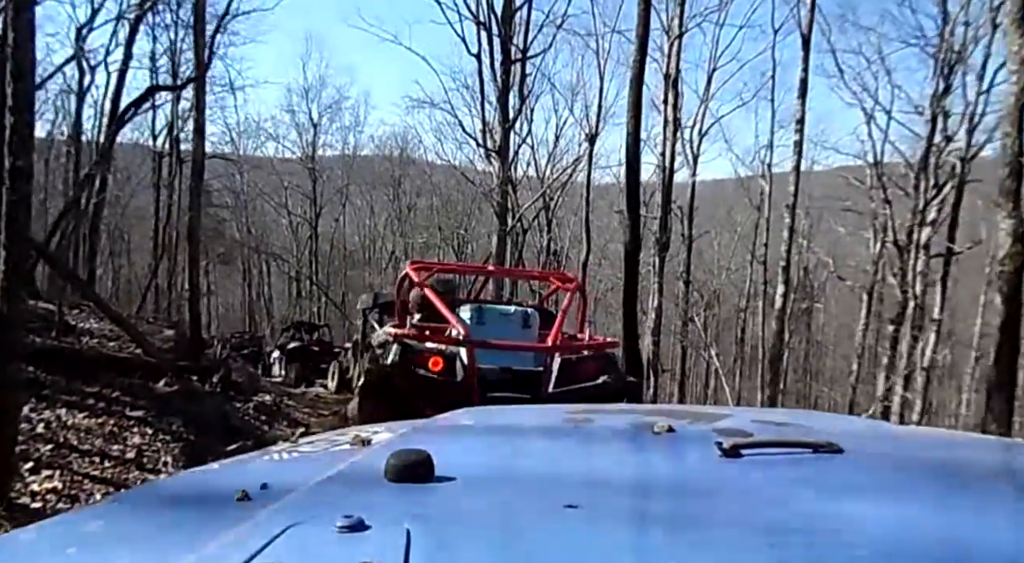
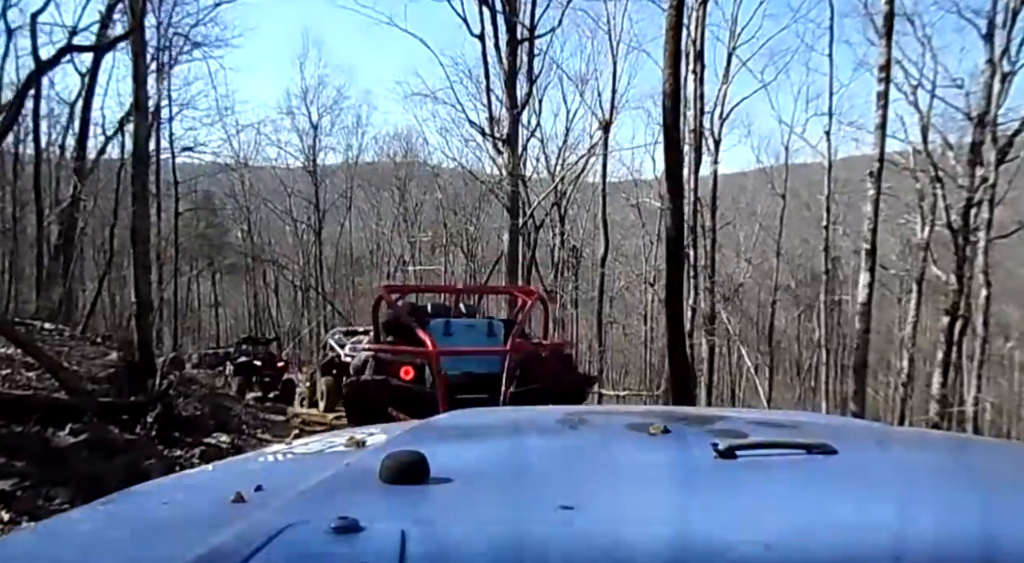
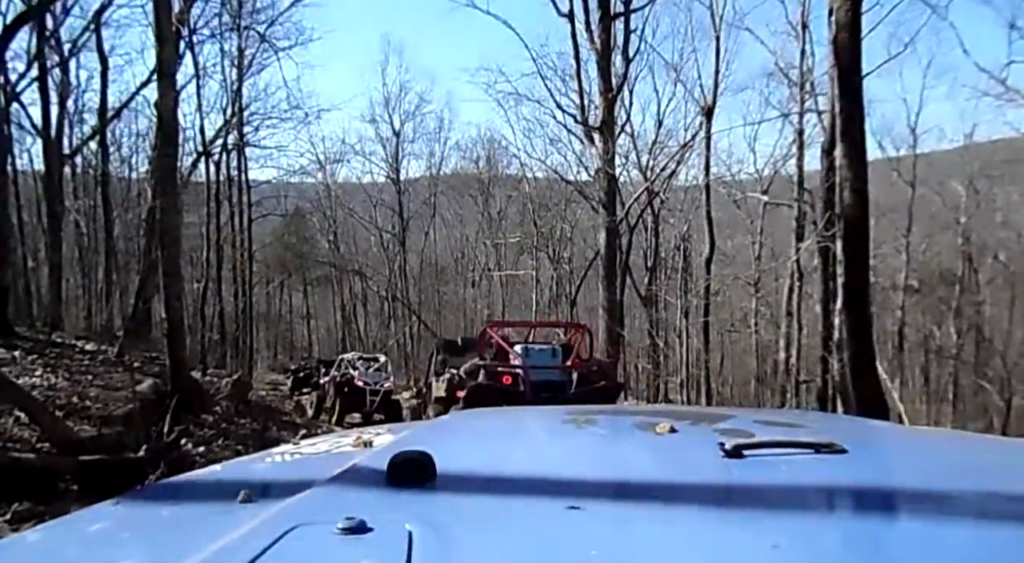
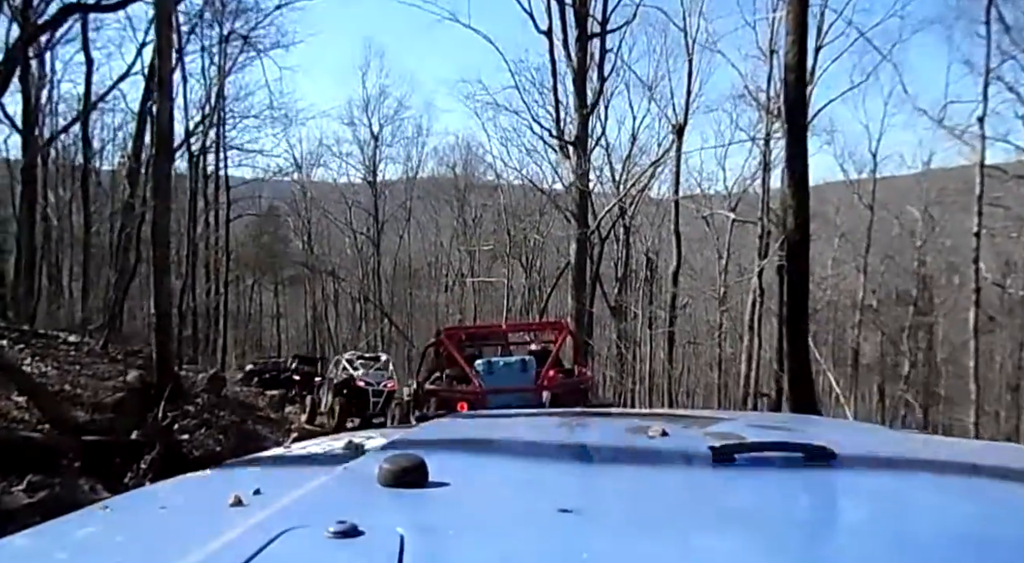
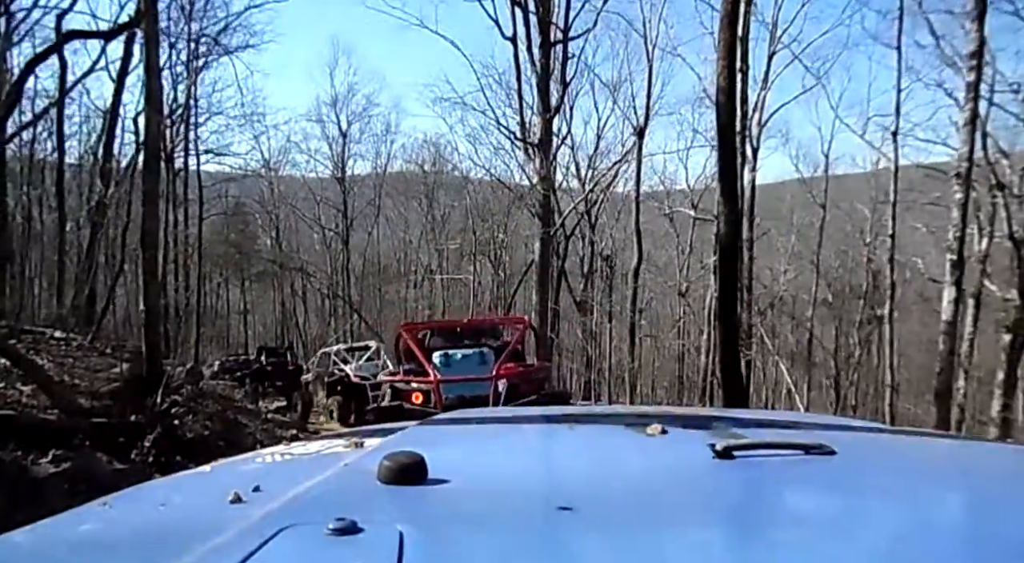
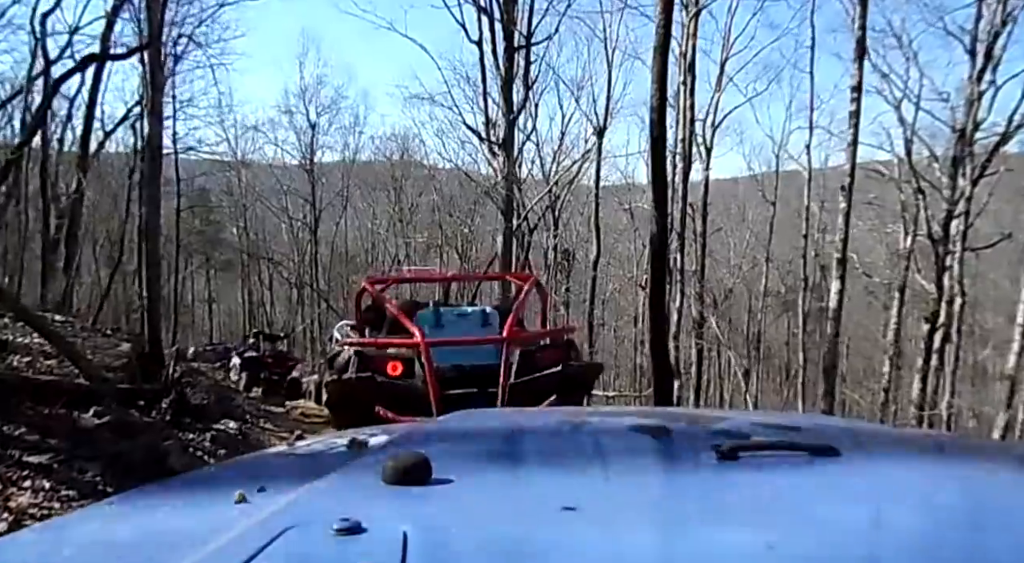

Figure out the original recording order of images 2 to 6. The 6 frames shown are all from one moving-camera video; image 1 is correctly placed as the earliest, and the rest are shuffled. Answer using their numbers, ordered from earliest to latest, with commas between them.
6, 2, 5, 4, 3
